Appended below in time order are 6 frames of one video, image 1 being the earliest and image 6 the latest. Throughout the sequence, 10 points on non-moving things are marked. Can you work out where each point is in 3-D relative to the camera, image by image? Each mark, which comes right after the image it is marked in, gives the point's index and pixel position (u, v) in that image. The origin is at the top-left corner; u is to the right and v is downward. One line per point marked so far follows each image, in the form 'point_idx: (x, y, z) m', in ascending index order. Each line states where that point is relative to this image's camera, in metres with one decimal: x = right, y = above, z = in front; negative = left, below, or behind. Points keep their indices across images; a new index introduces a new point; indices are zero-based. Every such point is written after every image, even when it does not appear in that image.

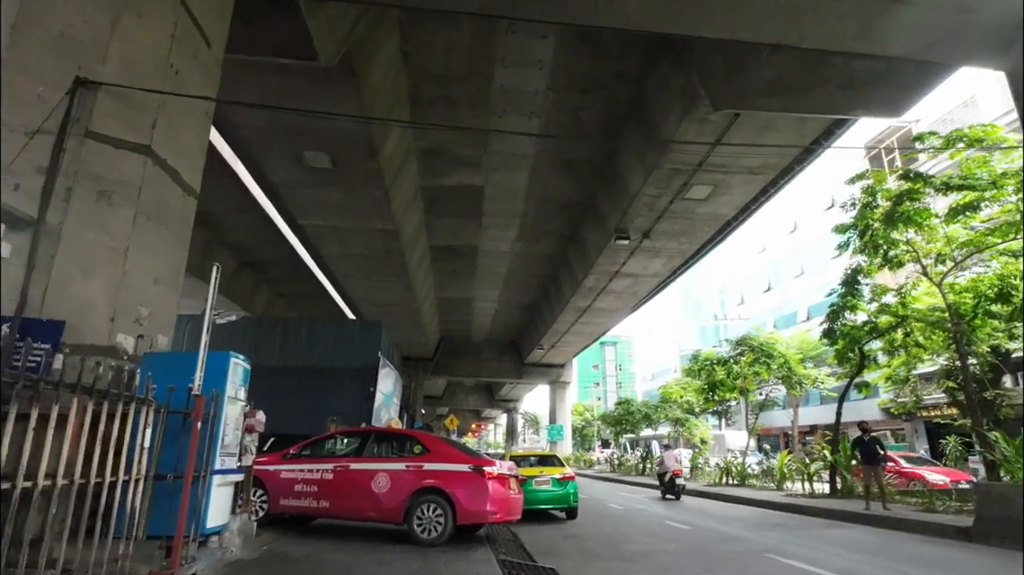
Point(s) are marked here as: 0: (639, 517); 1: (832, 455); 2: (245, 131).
0: (+2.5, -4.4, +10.6) m
1: (+7.6, -3.9, +13.1) m
2: (-4.6, +2.7, +9.5) m
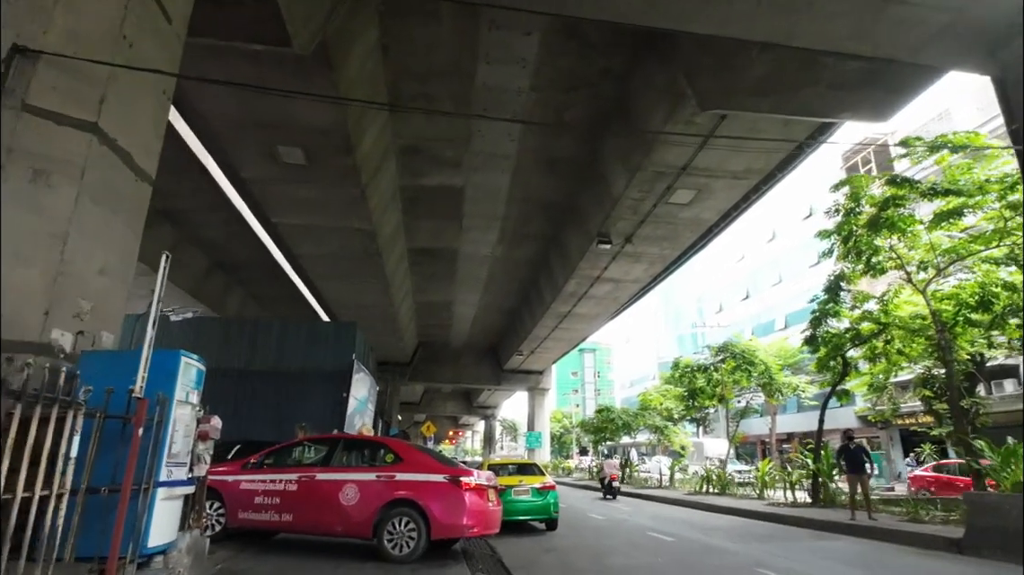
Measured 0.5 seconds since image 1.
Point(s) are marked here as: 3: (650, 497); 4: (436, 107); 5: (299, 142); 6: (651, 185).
0: (+2.1, -4.5, +10.4) m
1: (+7.1, -4.1, +13.1) m
2: (-4.8, +2.7, +9.1) m
3: (+4.9, -7.1, +18.9) m
4: (-1.4, +3.3, +10.2) m
5: (-3.6, +2.5, +9.4) m
6: (+2.6, +1.9, +10.5) m
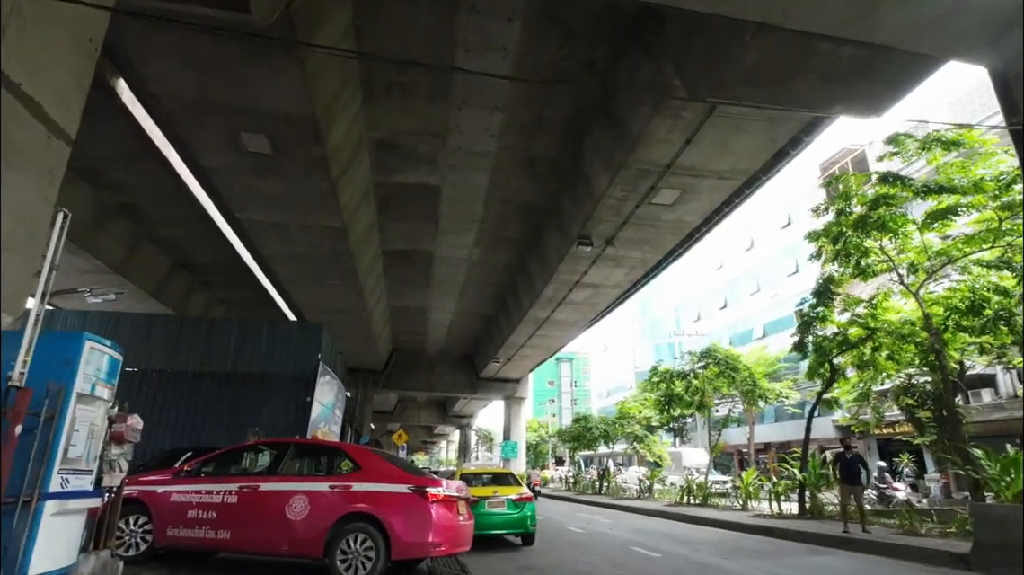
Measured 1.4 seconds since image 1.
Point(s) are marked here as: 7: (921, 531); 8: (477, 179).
0: (+1.6, -4.5, +9.9) m
1: (+6.5, -4.3, +12.8) m
2: (-5.2, +2.8, +8.5) m
3: (+4.0, -7.3, +18.5) m
4: (-1.7, +3.3, +9.8) m
5: (-3.9, +2.5, +8.8) m
6: (+2.2, +1.9, +10.2) m
7: (+6.4, -3.8, +8.9) m
8: (-0.8, +2.4, +12.3) m
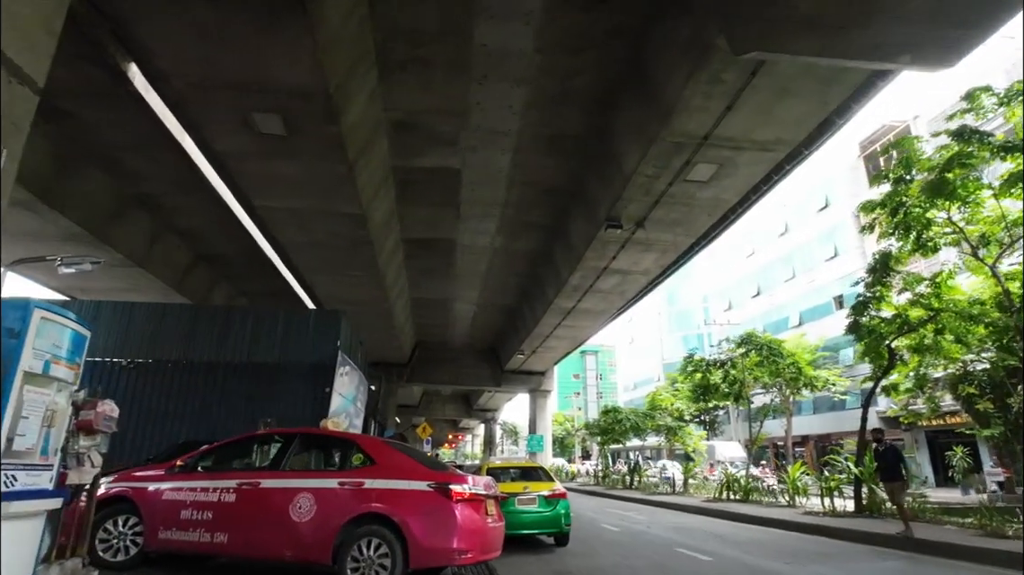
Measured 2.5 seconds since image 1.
0: (+2.1, -4.2, +9.3) m
1: (+7.1, -3.9, +12.0) m
2: (-4.8, +3.0, +8.1) m
3: (+4.9, -6.9, +17.9) m
4: (-1.4, +3.5, +9.2) m
5: (-3.6, +2.7, +8.4) m
6: (+2.6, +2.2, +9.5) m
7: (+6.8, -3.5, +8.1) m
8: (-0.3, +2.7, +11.8) m
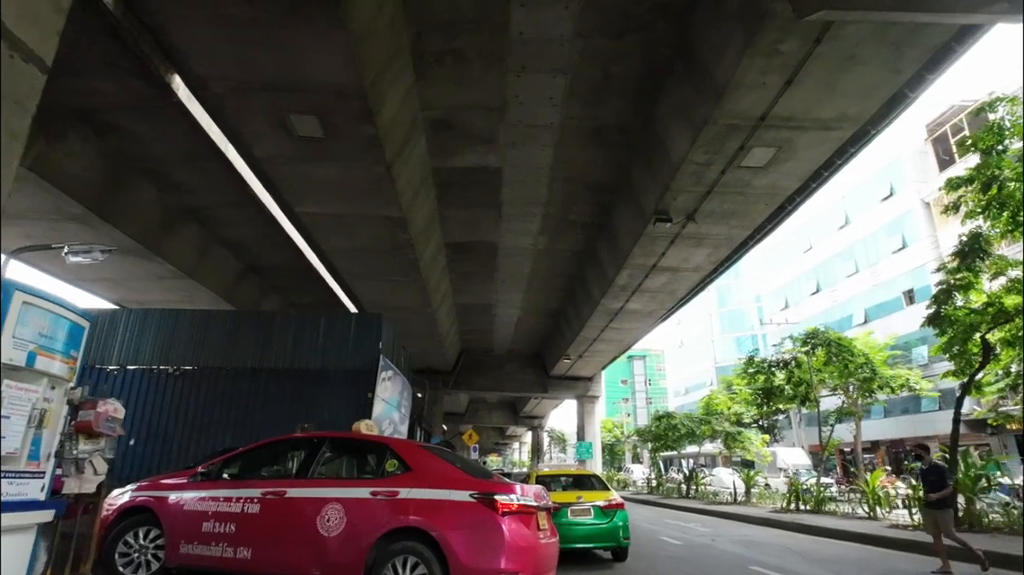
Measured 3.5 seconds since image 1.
0: (+2.9, -4.1, +8.7) m
1: (+8.1, -3.7, +11.0) m
2: (-4.2, +2.9, +8.1) m
3: (+6.4, -6.8, +16.9) m
4: (-0.7, +3.5, +9.0) m
5: (-3.0, +2.7, +8.3) m
6: (+3.3, +2.3, +8.9) m
7: (+7.5, -3.3, +7.1) m
8: (+0.6, +2.7, +11.4) m
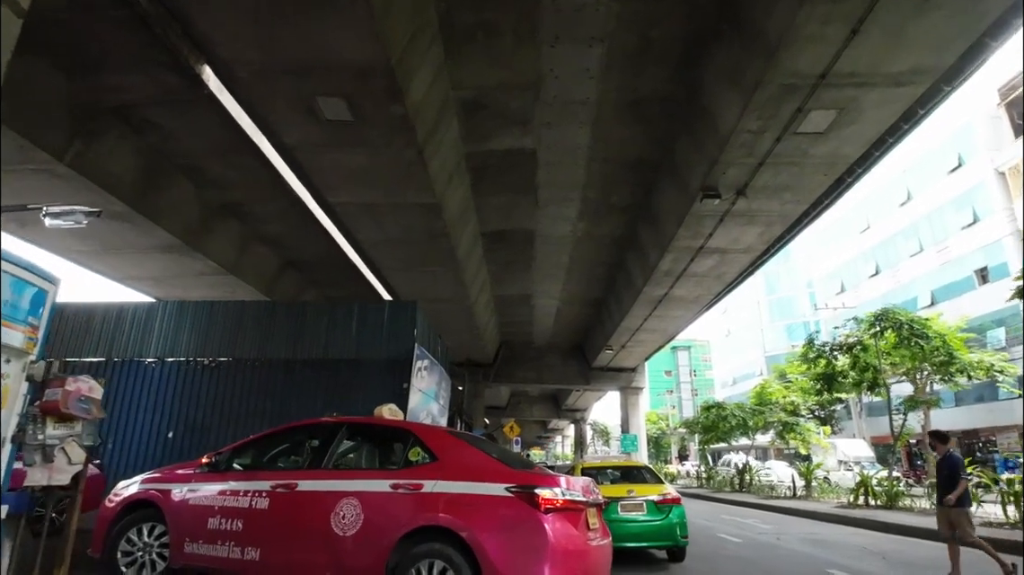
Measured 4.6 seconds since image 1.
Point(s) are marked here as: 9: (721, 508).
0: (+3.6, -3.8, +8.0) m
1: (+8.9, -3.2, +10.0) m
2: (-3.8, +3.0, +7.9) m
3: (+7.7, -6.3, +16.1) m
4: (-0.2, +3.8, +8.5) m
5: (-2.5, +2.9, +8.0) m
6: (+3.8, +2.6, +8.2) m
7: (+8.0, -2.9, +6.2) m
8: (+1.3, +3.0, +10.8) m
9: (+7.1, -7.4, +18.8) m
